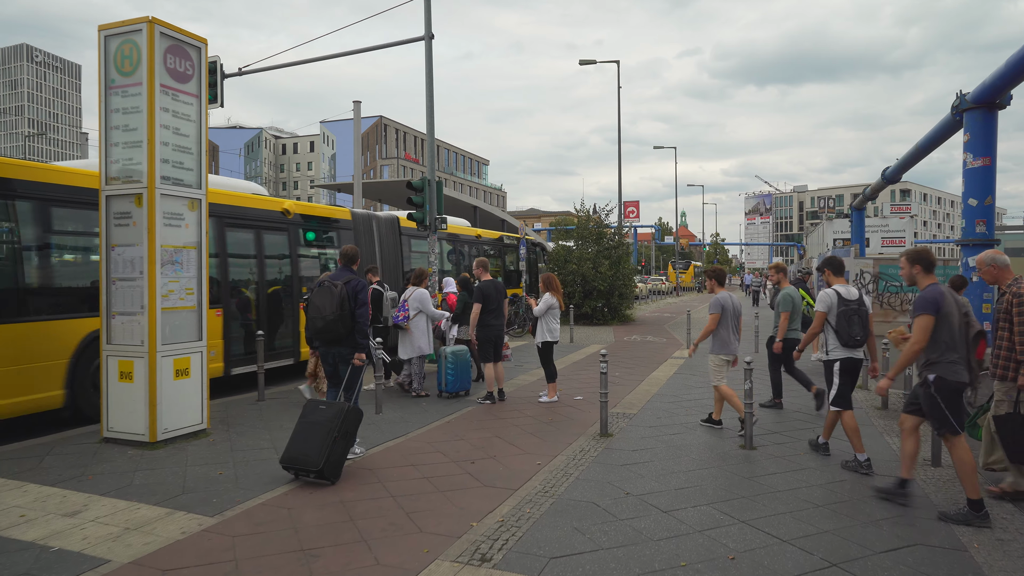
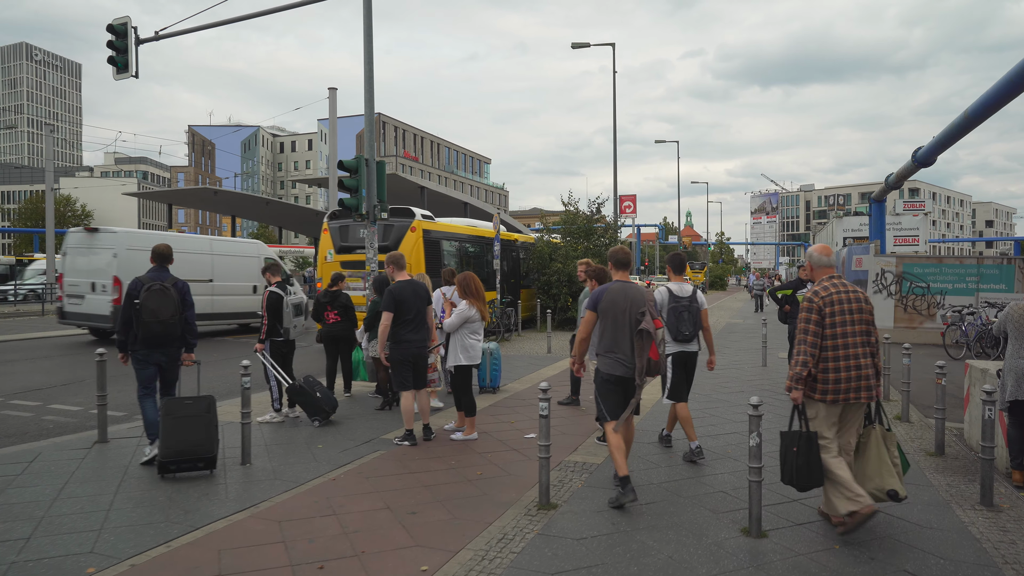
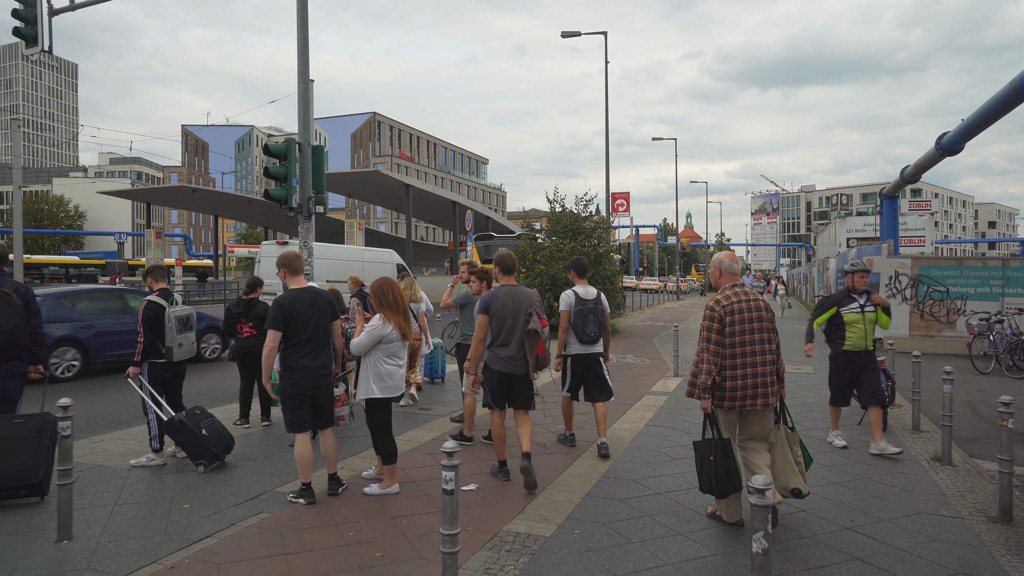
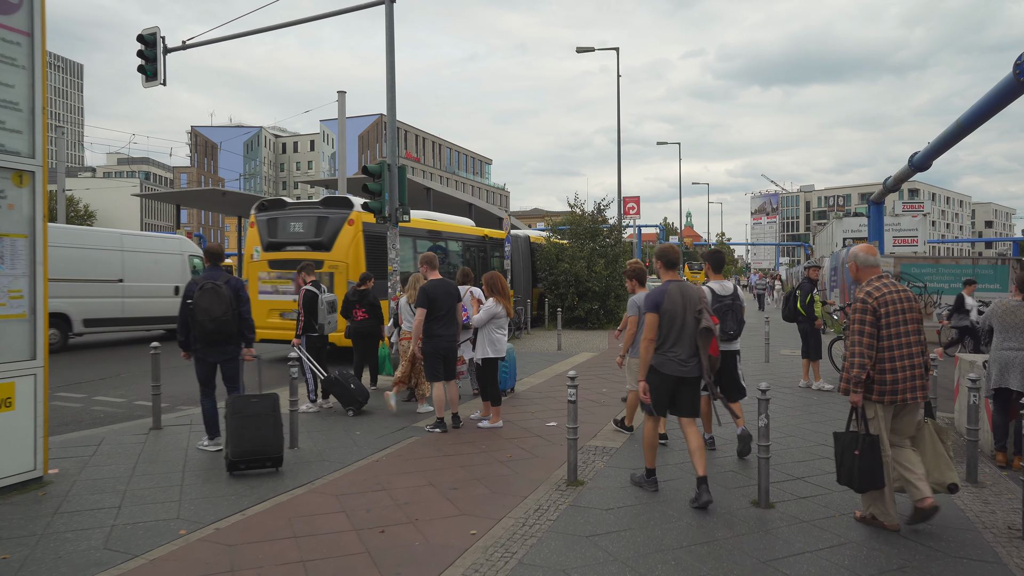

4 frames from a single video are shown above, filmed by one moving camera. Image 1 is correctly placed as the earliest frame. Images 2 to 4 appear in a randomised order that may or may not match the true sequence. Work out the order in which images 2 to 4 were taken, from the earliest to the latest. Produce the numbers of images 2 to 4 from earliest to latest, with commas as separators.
4, 2, 3
